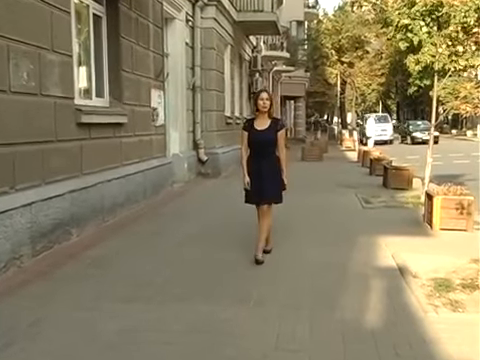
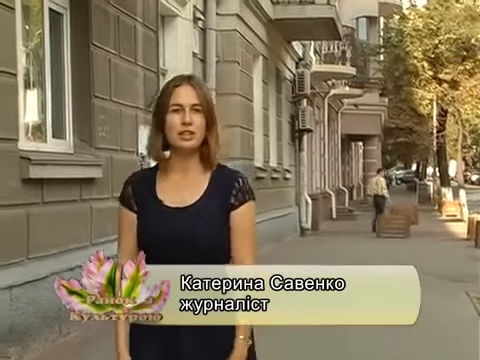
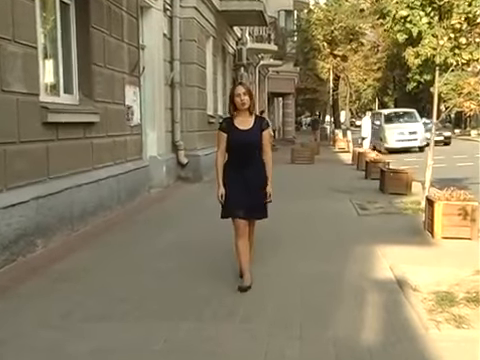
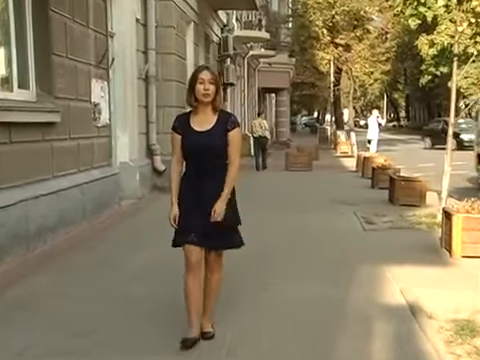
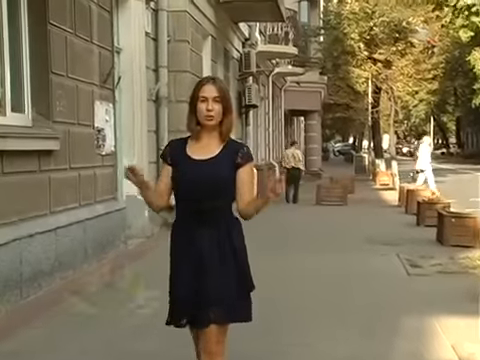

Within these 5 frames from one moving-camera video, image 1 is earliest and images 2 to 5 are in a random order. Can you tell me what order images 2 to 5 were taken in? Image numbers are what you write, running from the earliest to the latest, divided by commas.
3, 4, 5, 2
